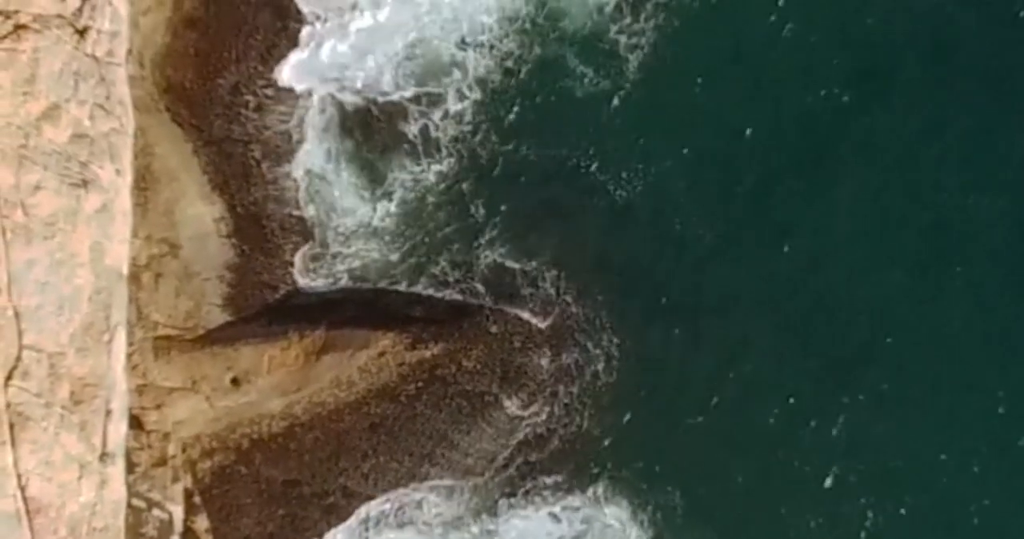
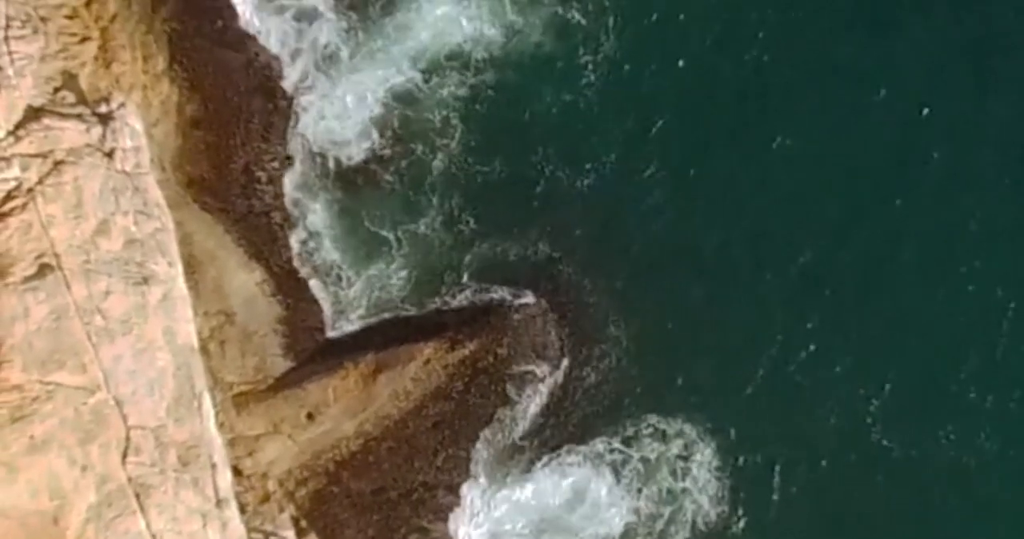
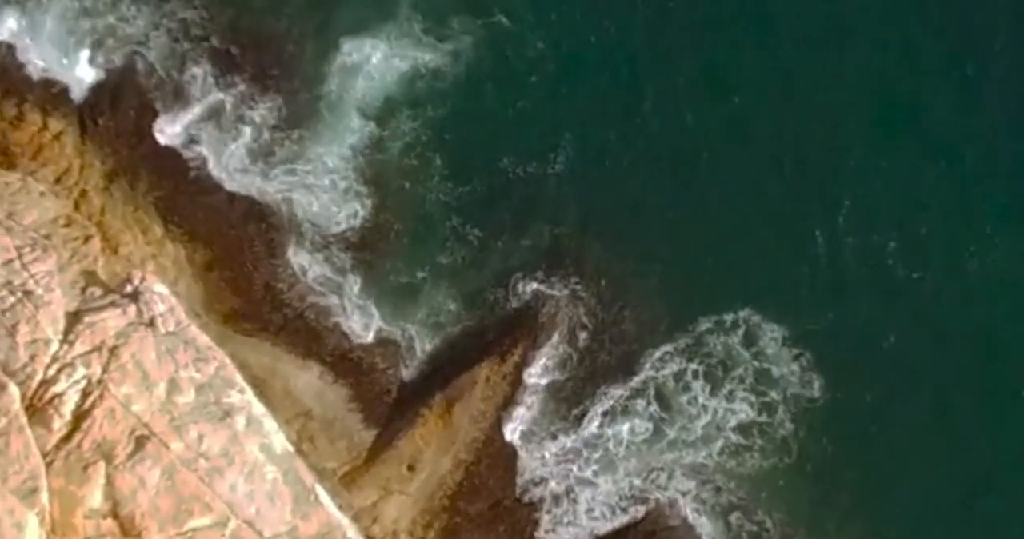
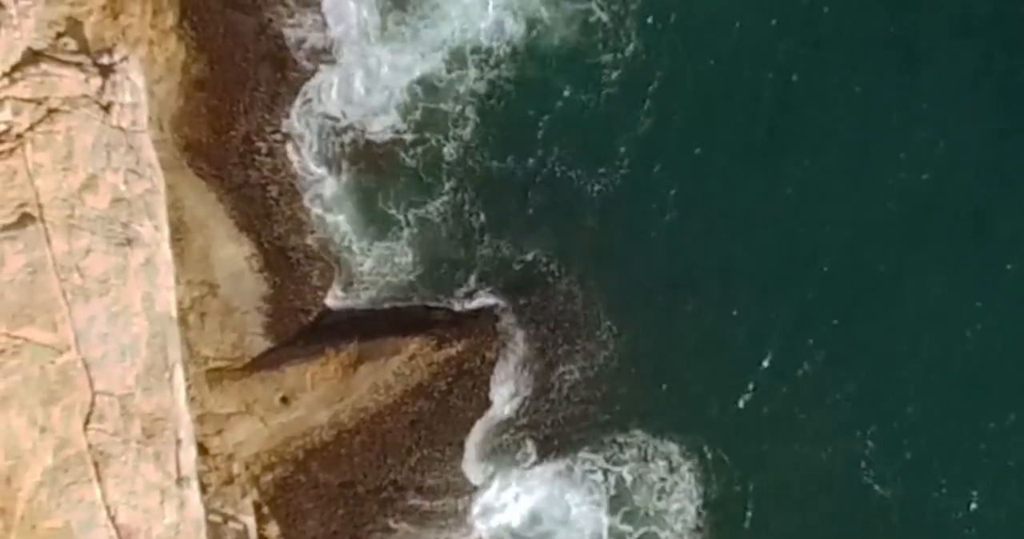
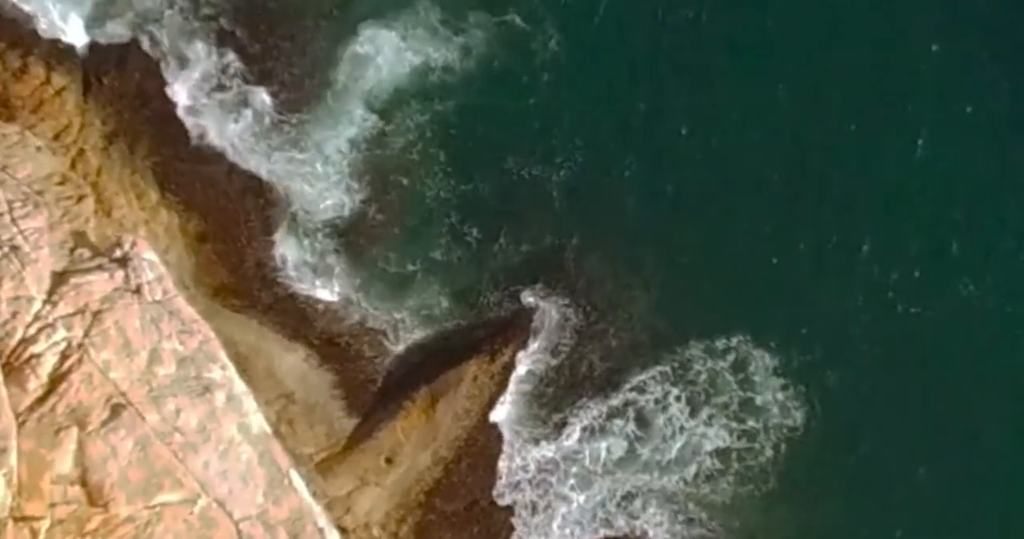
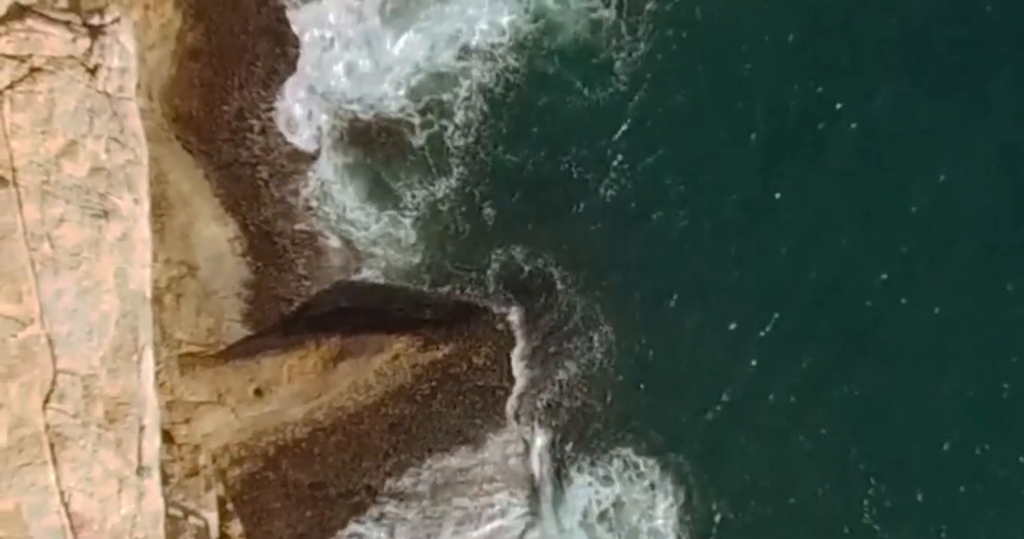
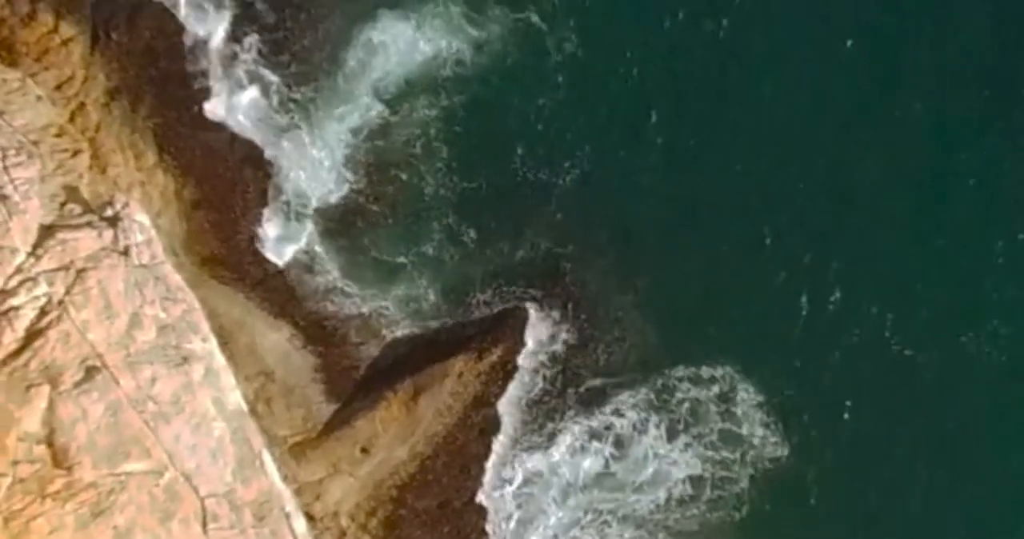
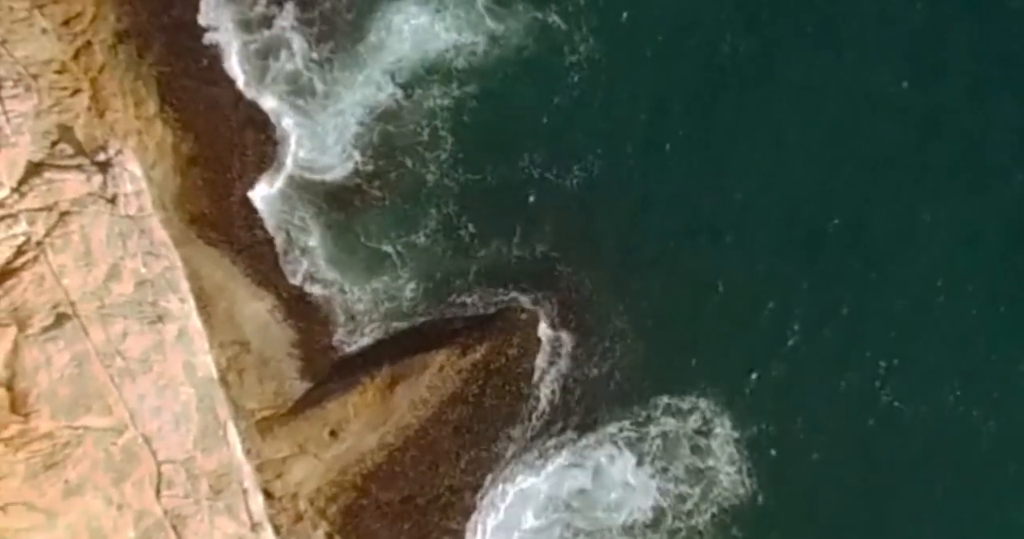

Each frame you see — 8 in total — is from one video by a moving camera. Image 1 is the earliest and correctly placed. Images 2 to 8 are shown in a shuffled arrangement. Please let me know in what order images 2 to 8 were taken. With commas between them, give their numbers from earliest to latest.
6, 4, 2, 8, 7, 5, 3
